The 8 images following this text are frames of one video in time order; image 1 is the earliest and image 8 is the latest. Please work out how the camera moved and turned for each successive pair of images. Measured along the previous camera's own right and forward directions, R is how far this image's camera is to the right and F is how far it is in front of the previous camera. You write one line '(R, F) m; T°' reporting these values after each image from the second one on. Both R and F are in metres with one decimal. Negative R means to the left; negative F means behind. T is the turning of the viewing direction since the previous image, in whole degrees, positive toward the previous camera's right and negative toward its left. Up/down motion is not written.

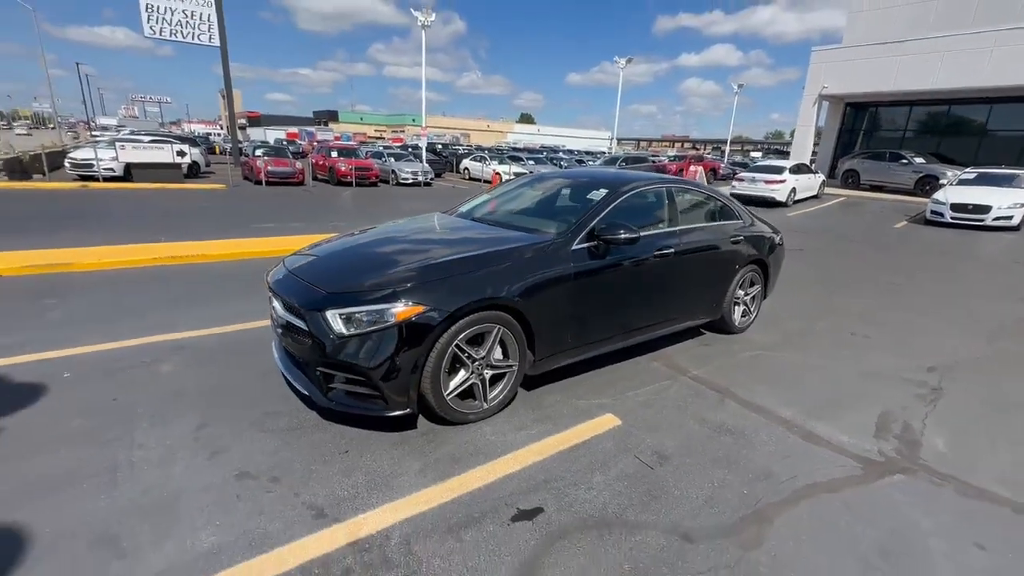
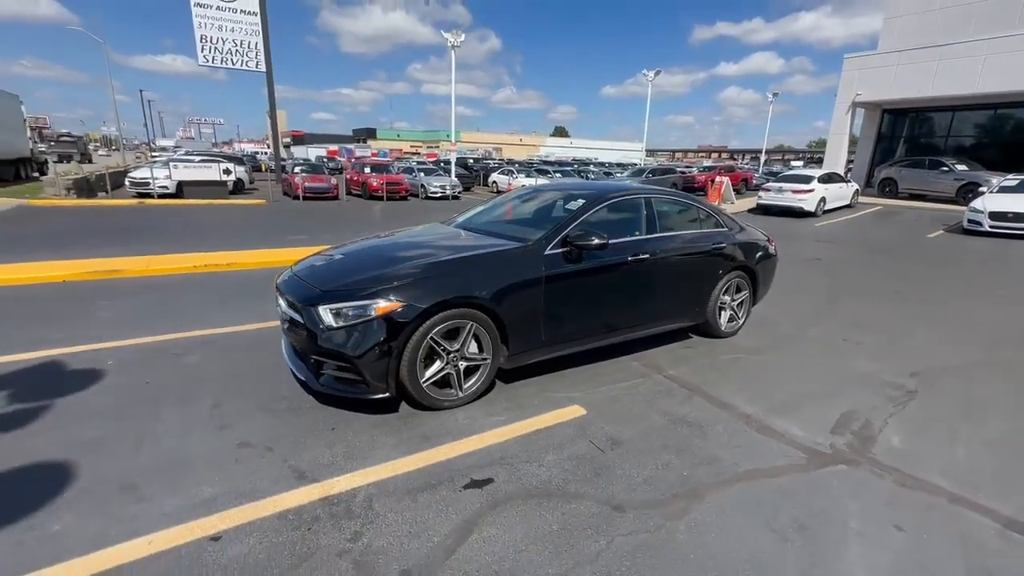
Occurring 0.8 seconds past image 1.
(+0.5, -0.3) m; -4°
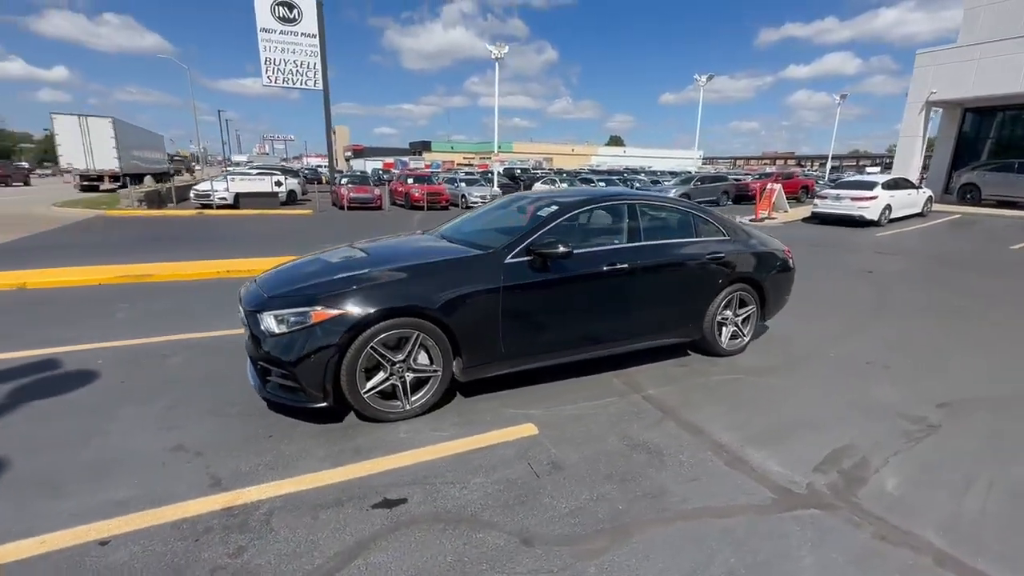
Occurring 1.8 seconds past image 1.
(+0.8, +0.2) m; -7°
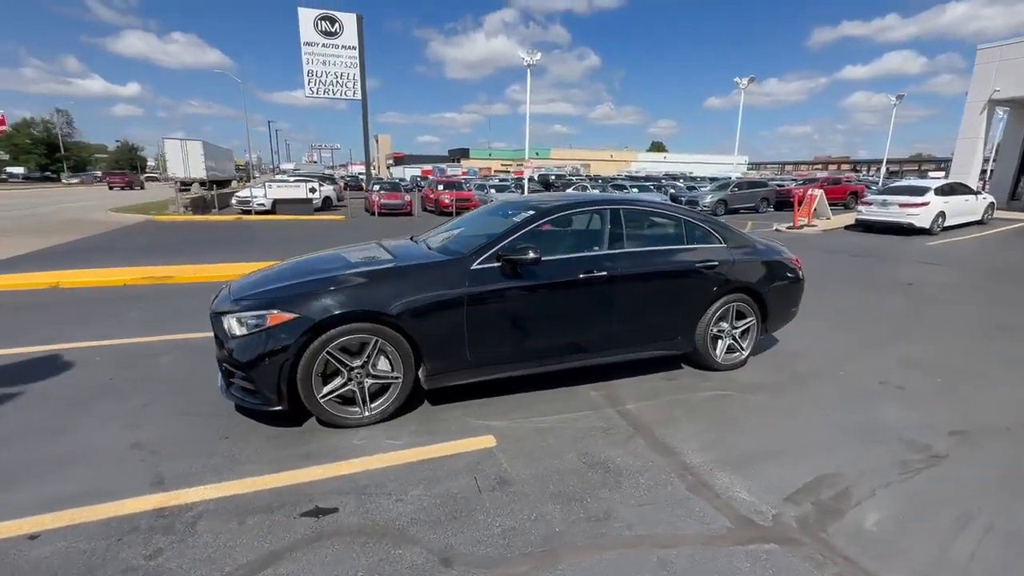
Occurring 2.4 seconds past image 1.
(+0.6, +0.1) m; -5°
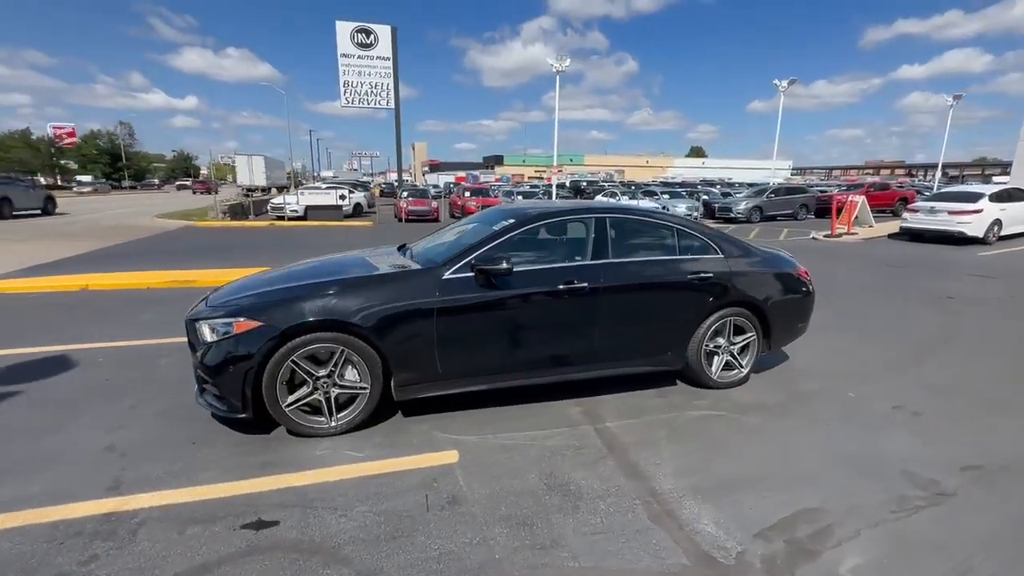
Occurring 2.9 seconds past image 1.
(+0.5, +0.1) m; -4°
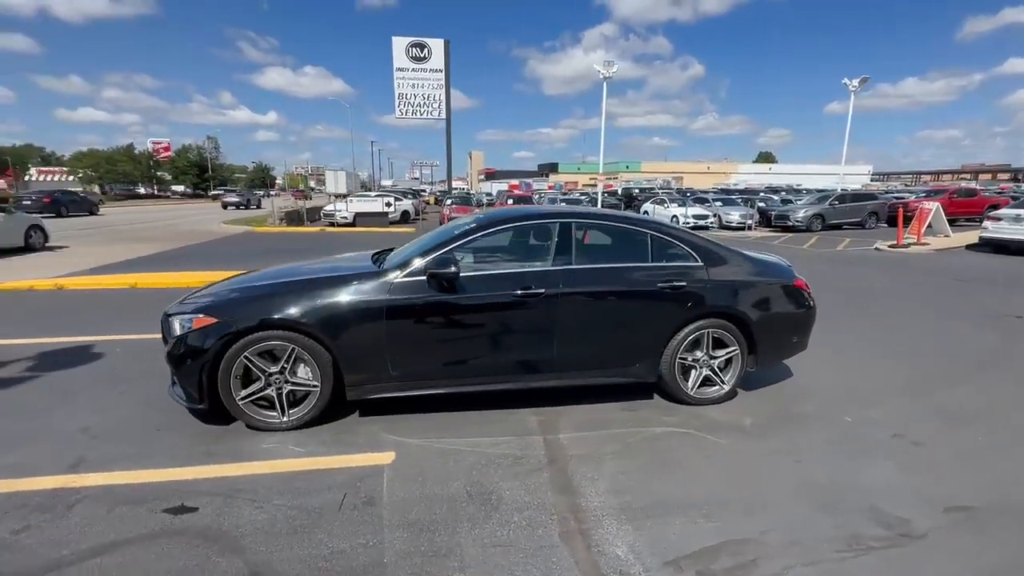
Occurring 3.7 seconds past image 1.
(+0.8, +0.1) m; -7°
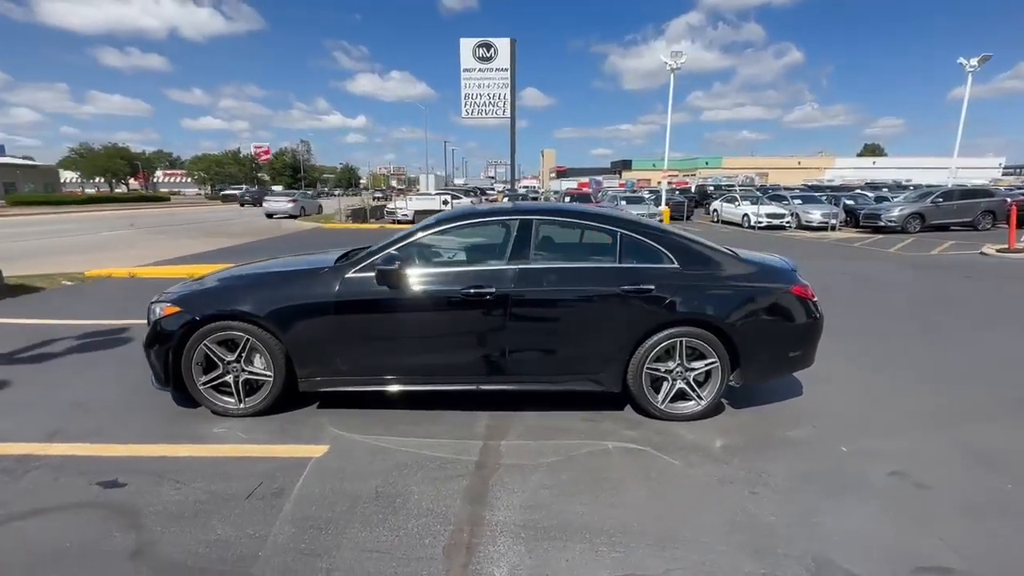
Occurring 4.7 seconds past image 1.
(+0.9, +0.2) m; -9°
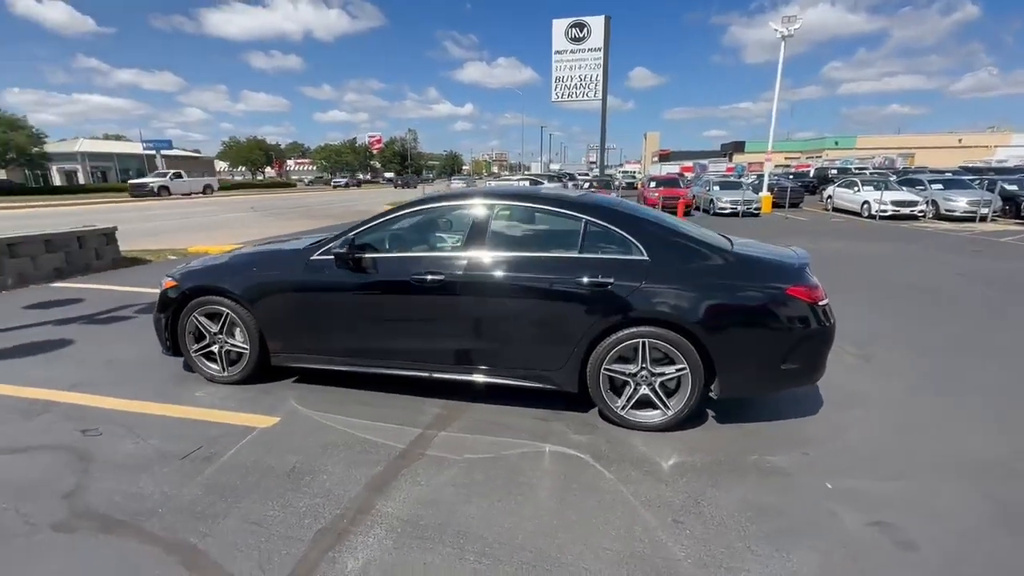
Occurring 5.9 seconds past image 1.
(+1.1, +0.3) m; -12°
